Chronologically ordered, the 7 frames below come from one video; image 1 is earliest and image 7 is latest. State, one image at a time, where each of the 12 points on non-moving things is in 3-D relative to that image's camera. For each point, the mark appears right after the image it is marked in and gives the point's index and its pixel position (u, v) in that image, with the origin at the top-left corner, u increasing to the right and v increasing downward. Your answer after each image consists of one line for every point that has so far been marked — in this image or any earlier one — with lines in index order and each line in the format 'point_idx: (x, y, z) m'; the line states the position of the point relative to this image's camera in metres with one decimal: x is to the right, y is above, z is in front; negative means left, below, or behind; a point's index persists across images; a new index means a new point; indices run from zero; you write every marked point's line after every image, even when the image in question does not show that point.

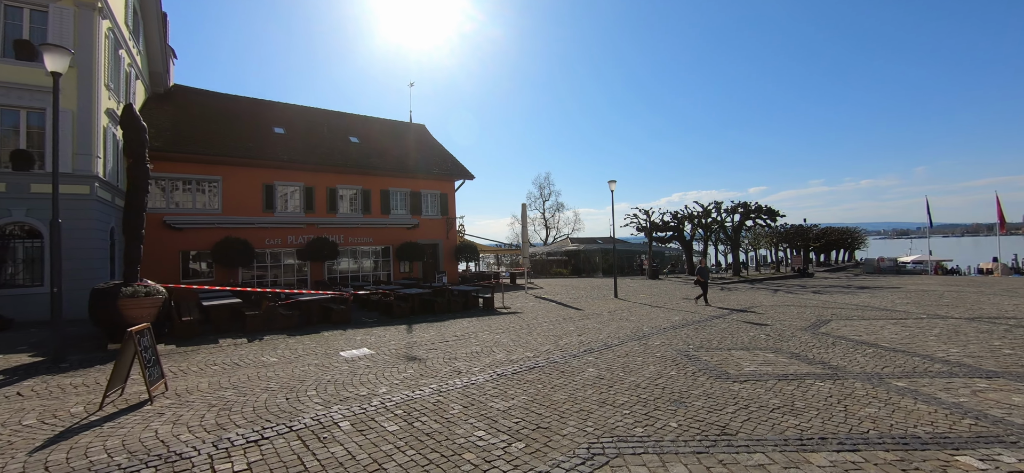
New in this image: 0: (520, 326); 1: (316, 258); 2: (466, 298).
0: (+0.2, -2.2, +10.3) m
1: (-8.5, -1.0, +18.2) m
2: (-1.5, -2.0, +13.6) m
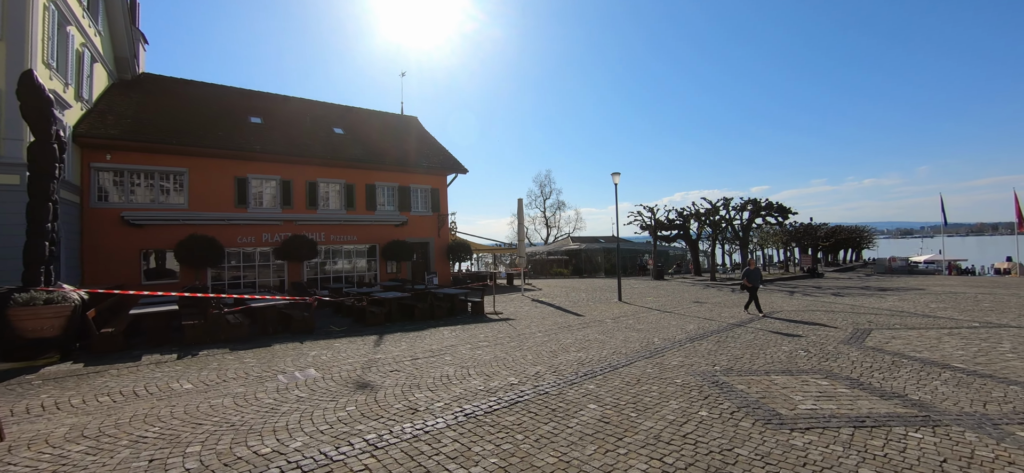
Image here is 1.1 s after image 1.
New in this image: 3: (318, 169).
0: (-0.1, -2.1, +8.8) m
1: (-8.7, -0.9, +16.7) m
2: (-1.7, -1.9, +12.1) m
3: (-8.5, +2.9, +18.2) m
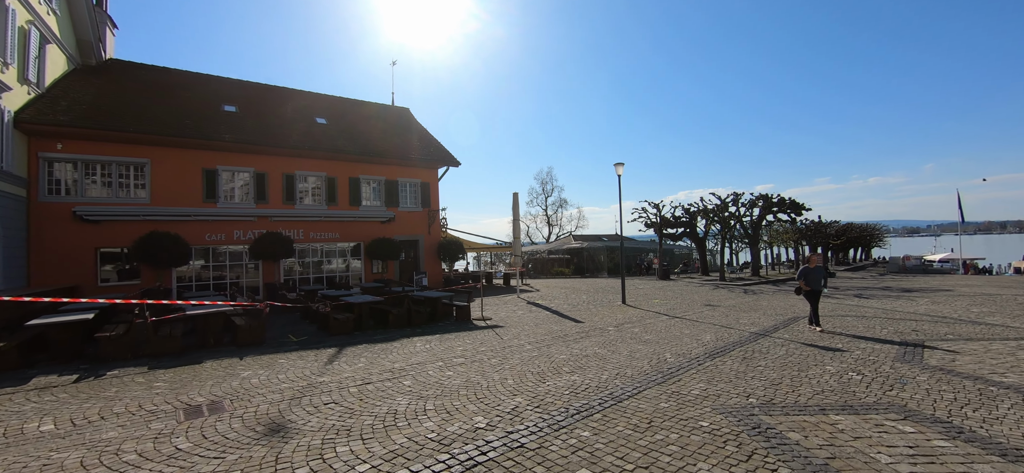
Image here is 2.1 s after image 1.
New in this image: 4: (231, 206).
0: (-0.4, -2.0, +7.4) m
1: (-9.0, -0.8, +15.4) m
2: (-2.0, -1.8, +10.7) m
3: (-8.7, +3.1, +16.8) m
4: (-10.4, +1.1, +15.4) m
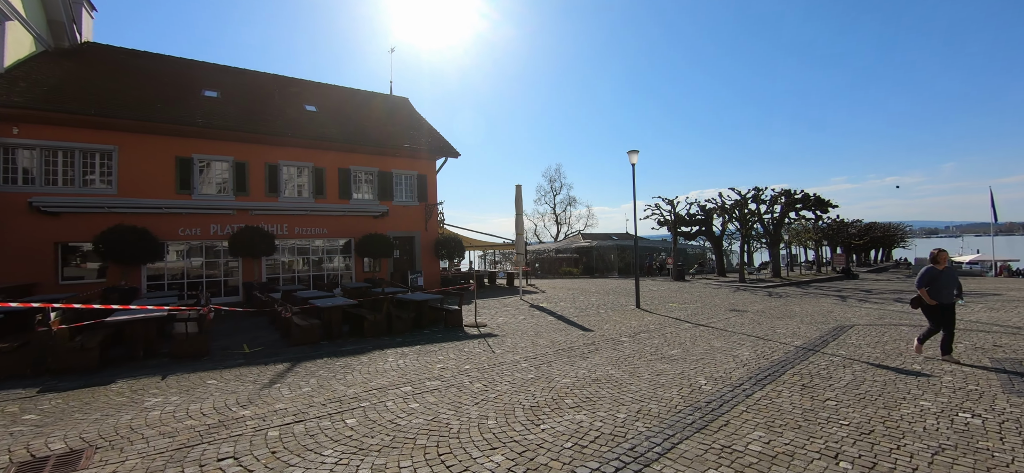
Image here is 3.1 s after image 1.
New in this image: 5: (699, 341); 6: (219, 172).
0: (-0.5, -1.9, +5.9) m
1: (-8.9, -0.6, +14.1) m
2: (-2.1, -1.7, +9.3) m
3: (-8.6, +3.2, +15.5) m
4: (-10.4, +1.3, +14.2) m
5: (+3.5, -2.0, +7.8) m
6: (-10.2, +2.2, +14.5) m
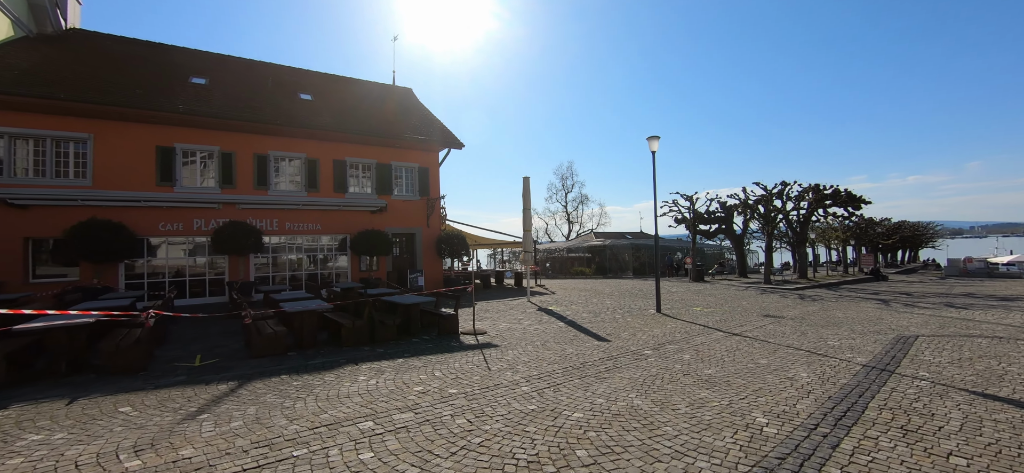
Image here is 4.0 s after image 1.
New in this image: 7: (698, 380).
0: (-0.5, -1.8, +4.7) m
1: (-8.7, -0.5, +13.1) m
2: (-2.0, -1.5, +8.1) m
3: (-8.4, +3.4, +14.5) m
4: (-10.2, +1.5, +13.2) m
5: (+3.5, -1.9, +6.5) m
6: (-10.0, +2.4, +13.5) m
7: (+2.3, -1.8, +5.2) m
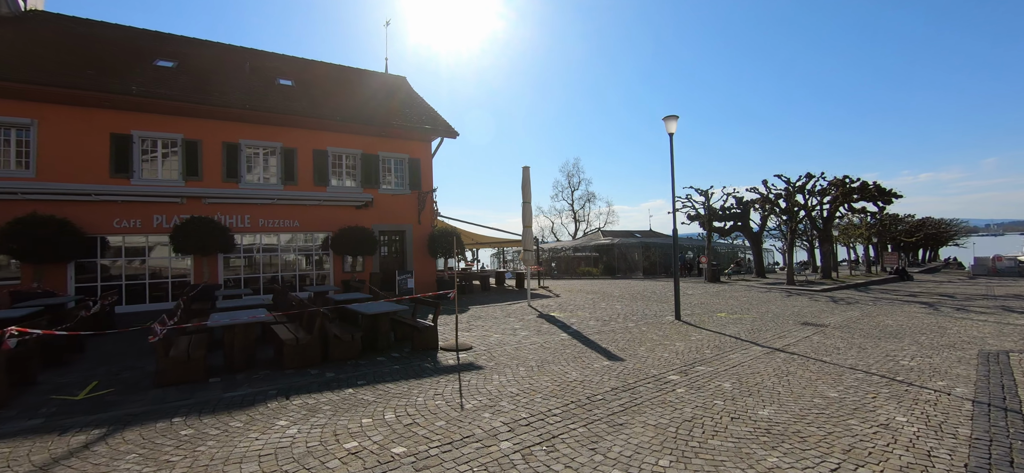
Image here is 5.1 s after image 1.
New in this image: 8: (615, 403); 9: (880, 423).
0: (-0.7, -1.7, +3.2) m
1: (-8.8, -0.4, +11.7) m
2: (-2.2, -1.5, +6.6) m
3: (-8.5, +3.4, +13.1) m
4: (-10.2, +1.5, +11.8) m
5: (+3.3, -1.7, +4.9) m
6: (-10.1, +2.4, +12.1) m
7: (+2.1, -1.7, +3.7) m
8: (+1.1, -1.7, +4.3) m
9: (+3.4, -1.7, +3.8) m
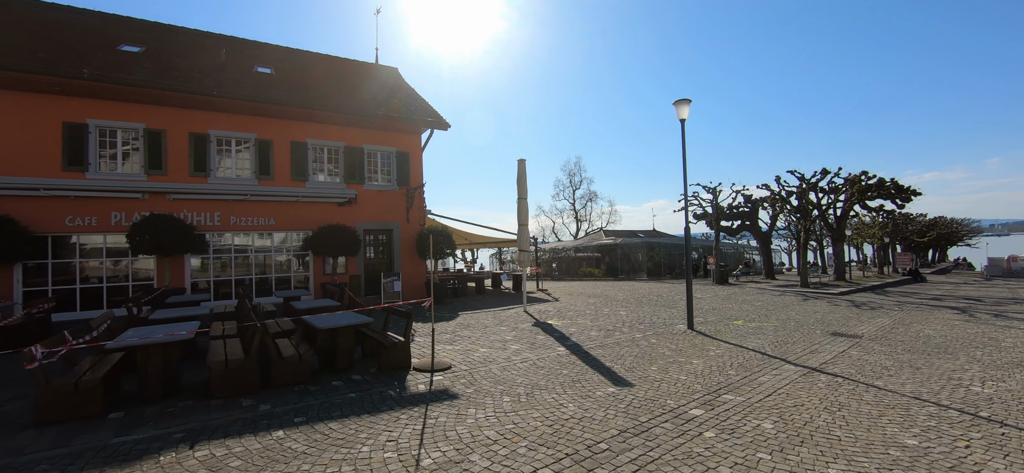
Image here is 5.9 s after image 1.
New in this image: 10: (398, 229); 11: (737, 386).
0: (-1.0, -1.7, +2.1) m
1: (-9.0, -0.4, +10.6) m
2: (-2.3, -1.4, +5.5) m
3: (-8.6, +3.5, +12.0) m
4: (-10.4, +1.5, +10.8) m
5: (+3.1, -1.7, +3.8) m
6: (-10.2, +2.5, +11.1) m
7: (+1.9, -1.7, +2.5) m
8: (+0.9, -1.7, +3.2) m
9: (+3.2, -1.7, +2.7) m
10: (-3.8, +0.3, +14.2) m
11: (+2.7, -1.8, +5.0) m
